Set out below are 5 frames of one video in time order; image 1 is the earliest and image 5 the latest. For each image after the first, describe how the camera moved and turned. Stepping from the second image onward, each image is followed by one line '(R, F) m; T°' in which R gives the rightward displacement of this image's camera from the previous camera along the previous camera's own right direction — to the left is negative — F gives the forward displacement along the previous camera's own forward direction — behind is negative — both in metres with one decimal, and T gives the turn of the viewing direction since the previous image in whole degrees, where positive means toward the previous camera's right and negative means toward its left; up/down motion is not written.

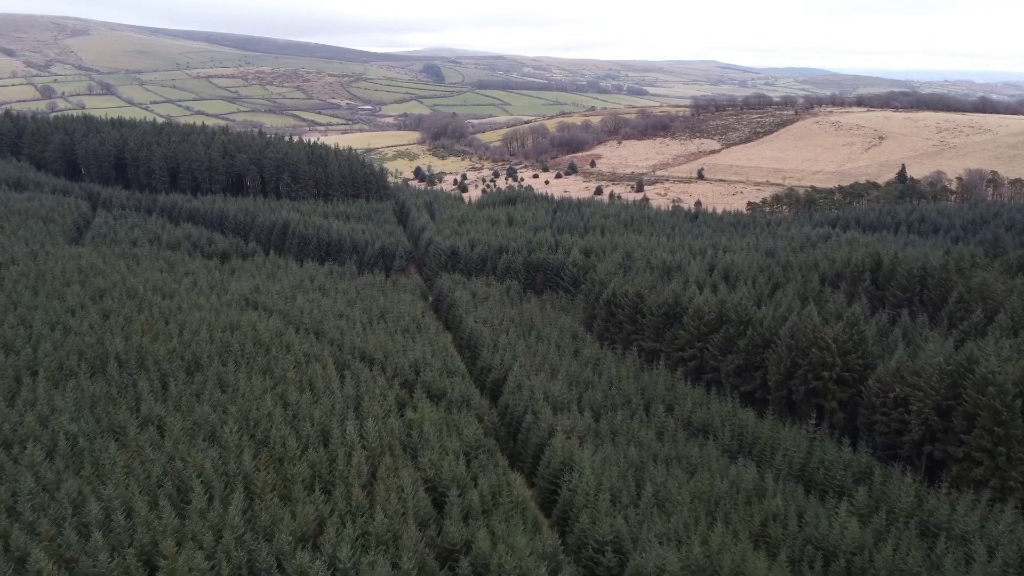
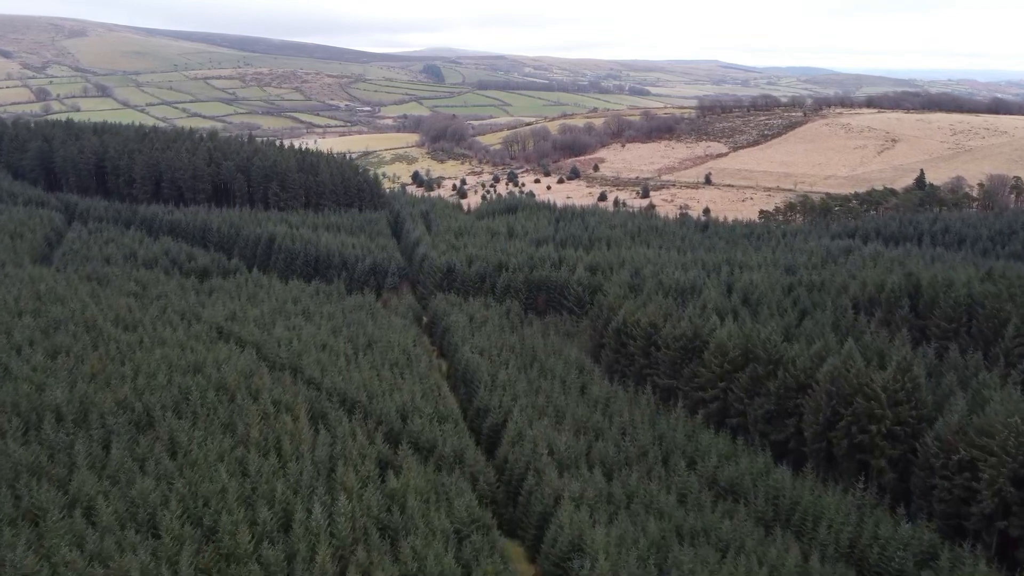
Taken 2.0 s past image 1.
(0.0, +2.3) m; 0°
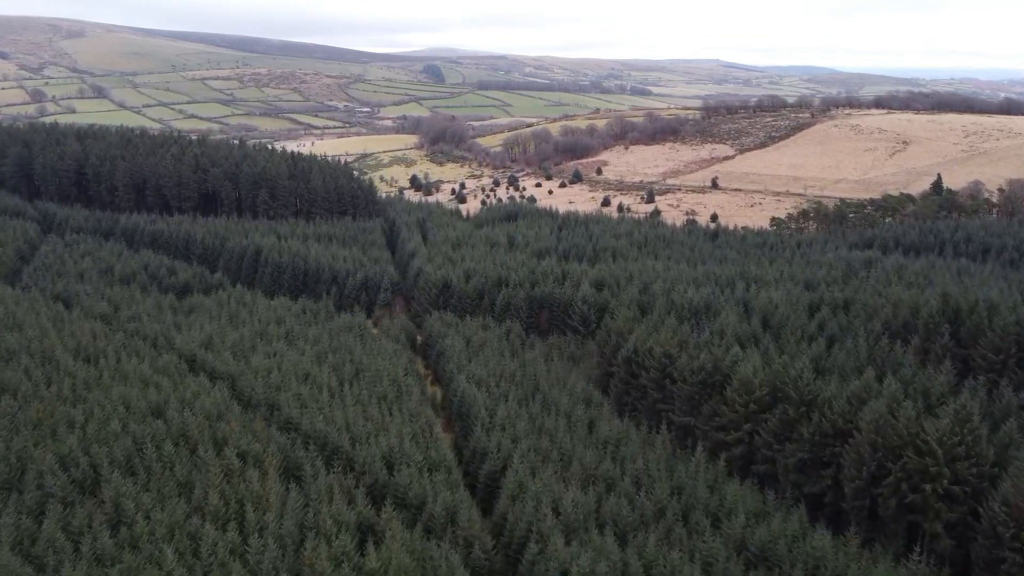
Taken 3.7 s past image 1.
(0.0, +2.0) m; 0°
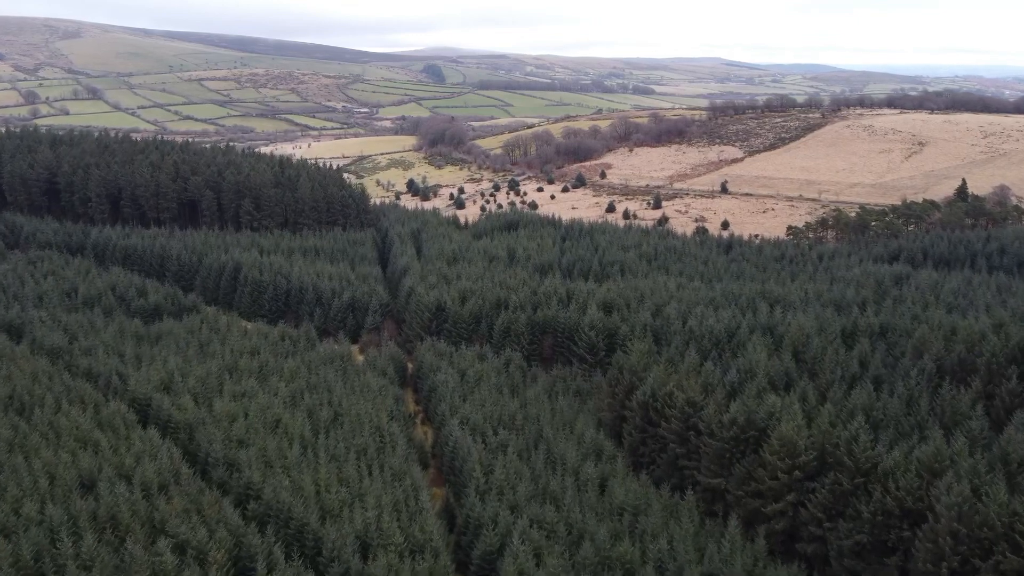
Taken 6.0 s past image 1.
(+0.1, +2.7) m; 0°
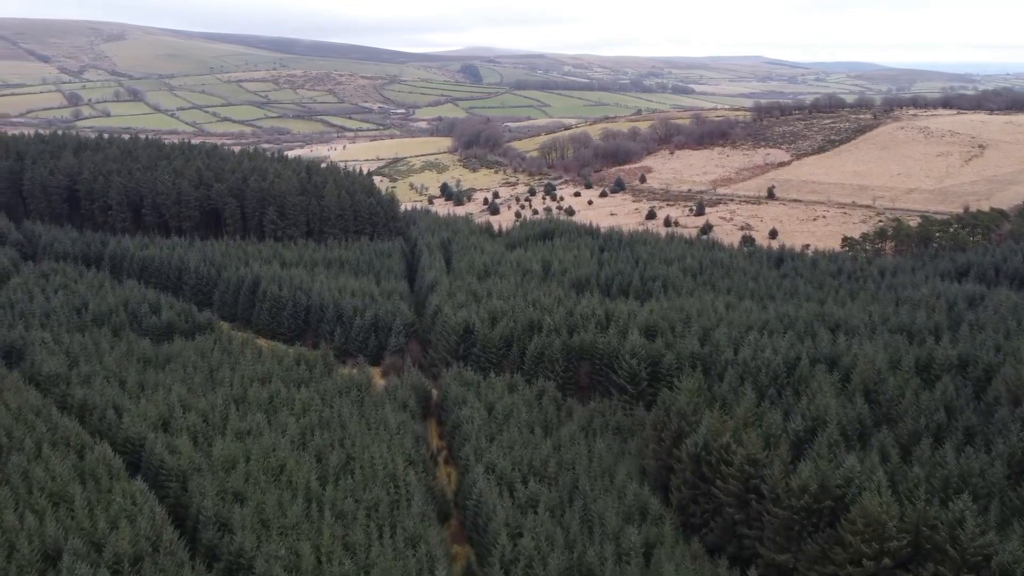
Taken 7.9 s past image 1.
(+0.1, +2.2) m; -3°
